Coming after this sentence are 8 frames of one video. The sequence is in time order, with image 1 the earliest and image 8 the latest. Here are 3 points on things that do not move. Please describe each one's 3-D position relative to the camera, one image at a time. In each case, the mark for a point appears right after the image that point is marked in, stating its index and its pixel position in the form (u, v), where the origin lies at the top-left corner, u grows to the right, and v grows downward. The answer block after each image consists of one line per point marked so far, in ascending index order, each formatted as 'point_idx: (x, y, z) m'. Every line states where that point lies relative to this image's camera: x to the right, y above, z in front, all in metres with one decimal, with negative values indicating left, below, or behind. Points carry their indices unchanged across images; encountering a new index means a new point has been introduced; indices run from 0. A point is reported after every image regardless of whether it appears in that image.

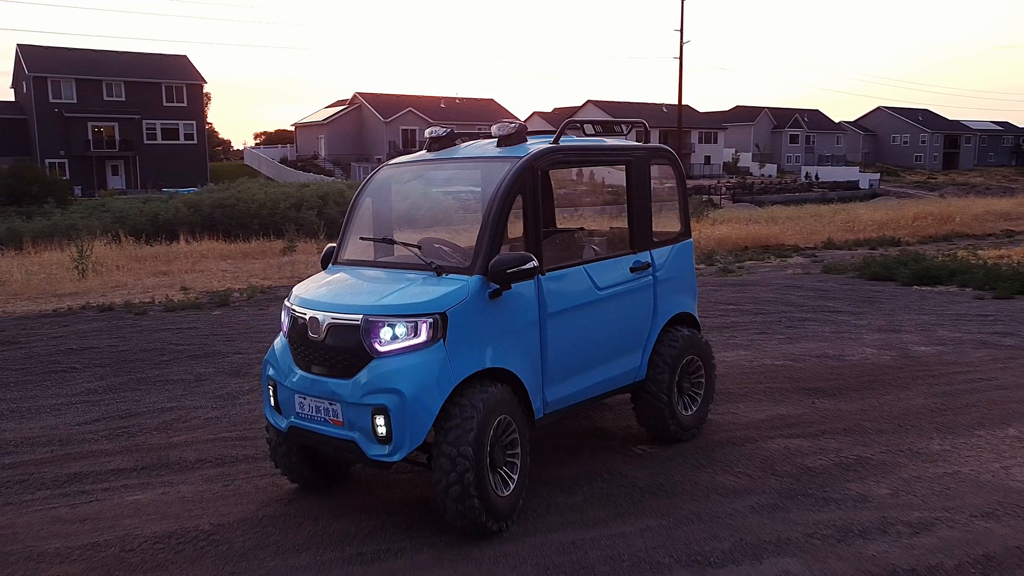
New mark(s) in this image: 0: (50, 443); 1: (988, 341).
0: (-3.5, -1.2, +6.2) m
1: (+5.1, -0.6, +8.8) m
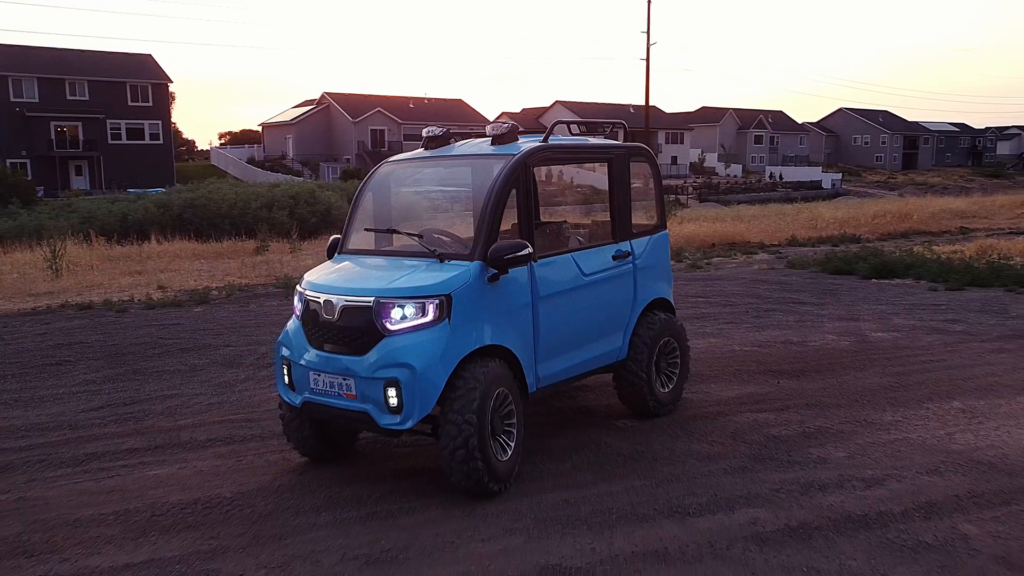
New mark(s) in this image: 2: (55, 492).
0: (-3.6, -1.1, +6.5) m
1: (+4.9, -0.4, +9.4) m
2: (-2.7, -1.2, +5.0) m
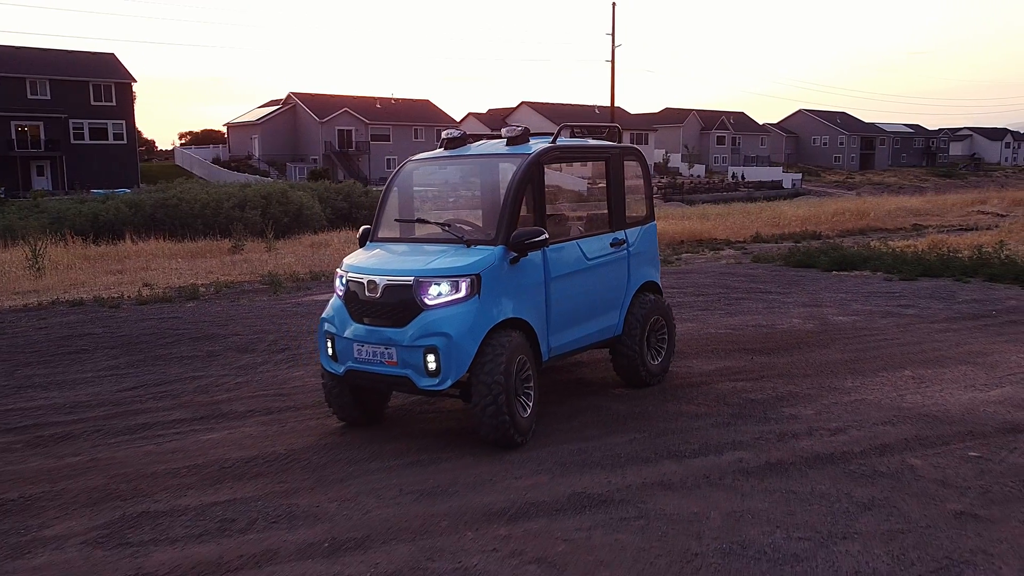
0: (-3.5, -1.0, +7.1) m
1: (+4.8, -0.3, +10.3) m
2: (-2.6, -1.1, +5.6) m
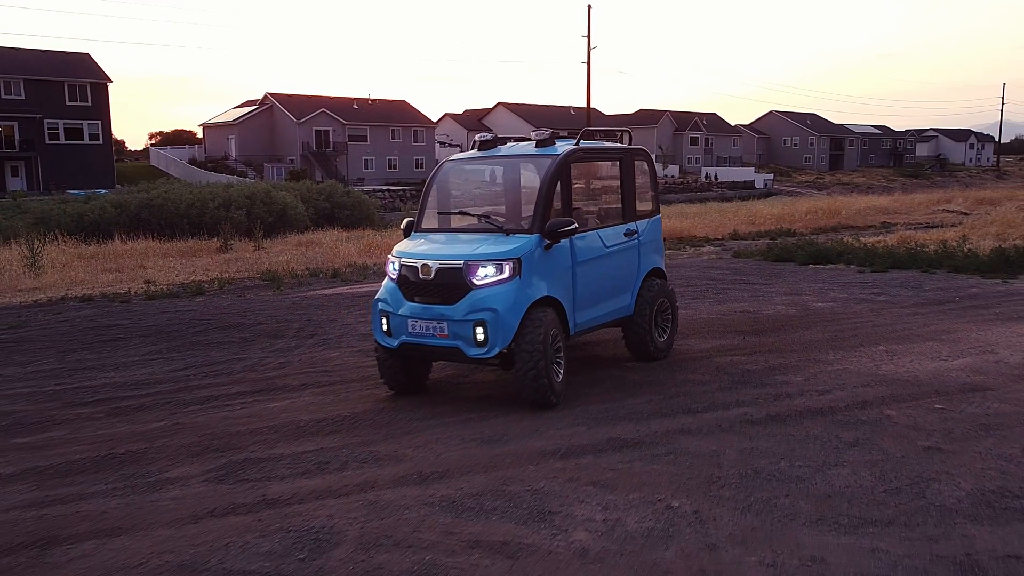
0: (-3.3, -0.9, +7.8) m
1: (+4.9, -0.1, +11.3) m
2: (-2.4, -1.0, +6.3) m
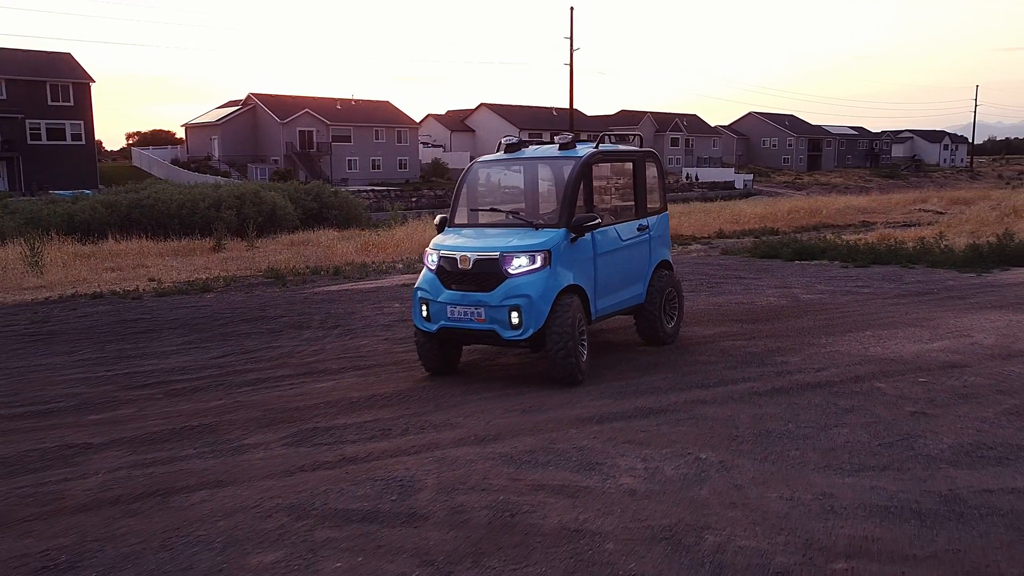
0: (-3.1, -0.8, +8.4) m
1: (+5.1, 0.0, +12.1) m
2: (-2.1, -0.9, +6.9) m
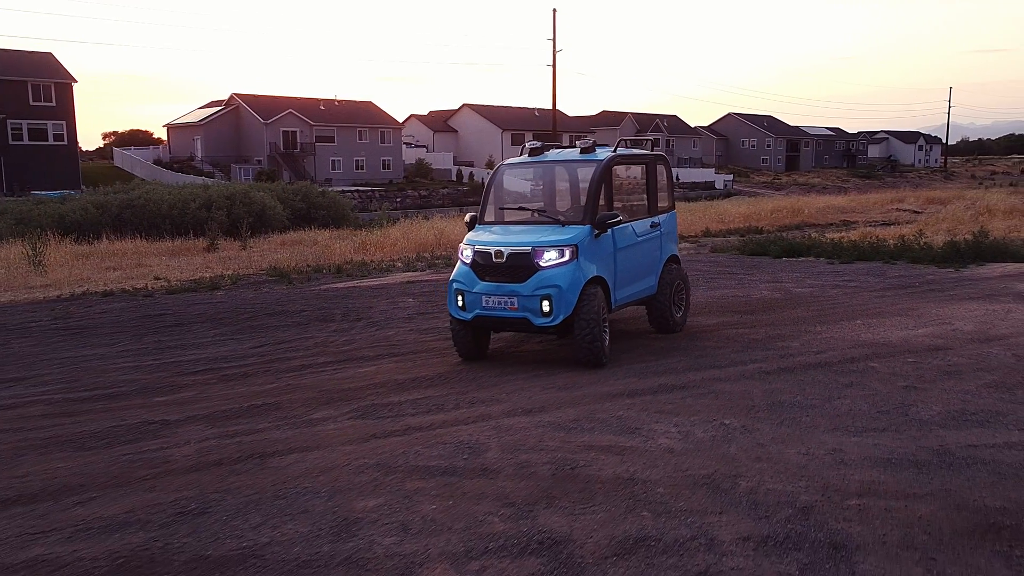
0: (-2.9, -0.7, +9.0) m
1: (+5.2, 0.0, +12.9) m
2: (-1.9, -0.8, +7.5) m
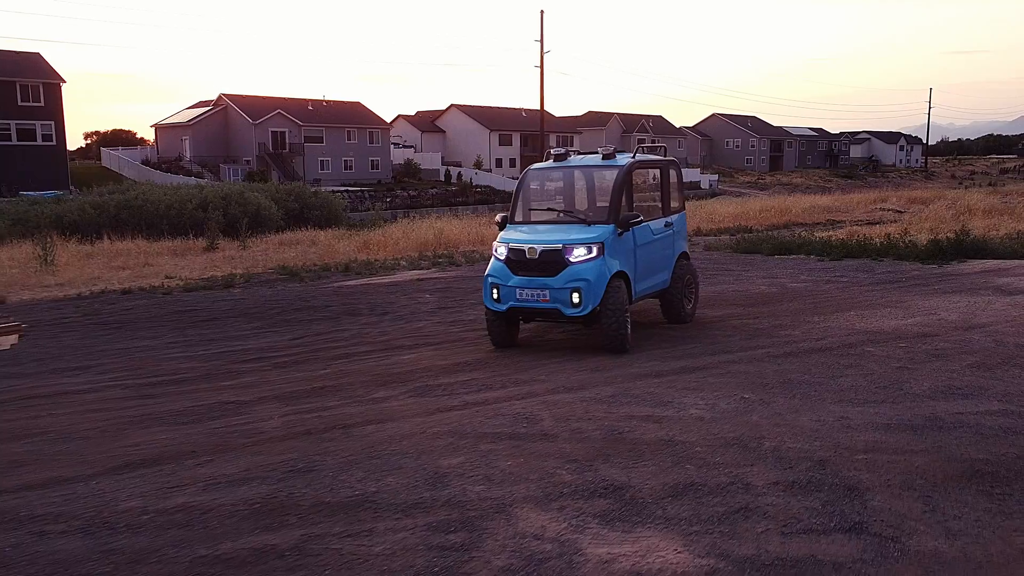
0: (-2.6, -0.7, +9.7) m
1: (+5.4, +0.1, +13.7) m
2: (-1.6, -0.8, +8.3) m
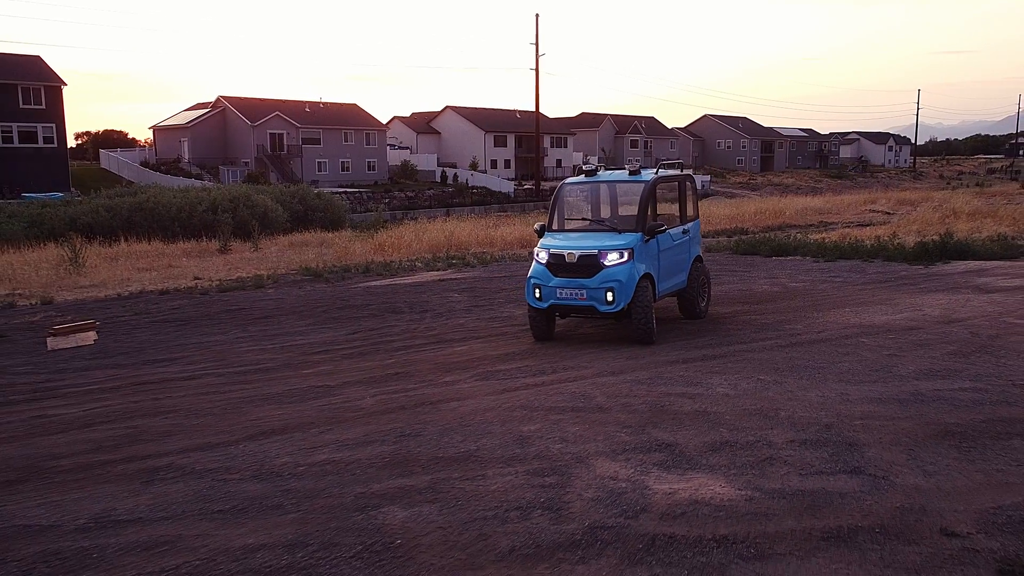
0: (-2.1, -0.7, +10.9) m
1: (+5.8, +0.1, +15.0) m
2: (-1.1, -0.8, +9.5) m
